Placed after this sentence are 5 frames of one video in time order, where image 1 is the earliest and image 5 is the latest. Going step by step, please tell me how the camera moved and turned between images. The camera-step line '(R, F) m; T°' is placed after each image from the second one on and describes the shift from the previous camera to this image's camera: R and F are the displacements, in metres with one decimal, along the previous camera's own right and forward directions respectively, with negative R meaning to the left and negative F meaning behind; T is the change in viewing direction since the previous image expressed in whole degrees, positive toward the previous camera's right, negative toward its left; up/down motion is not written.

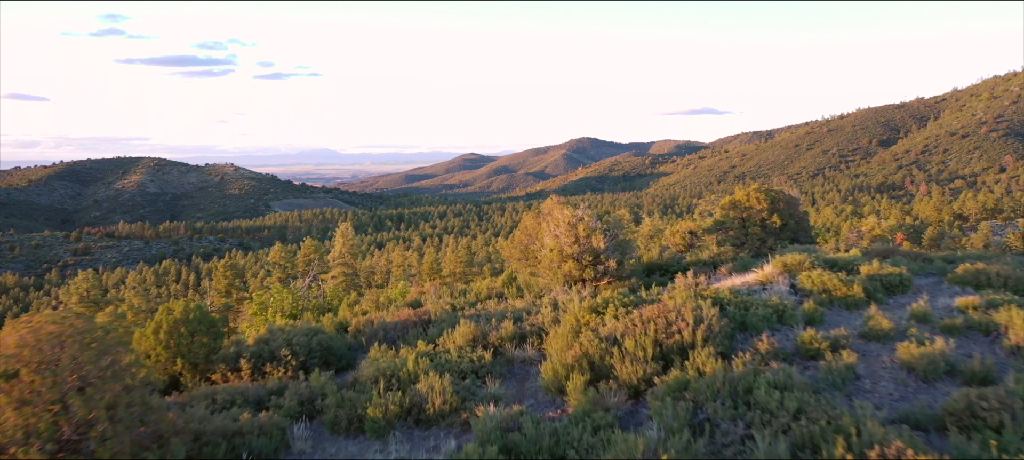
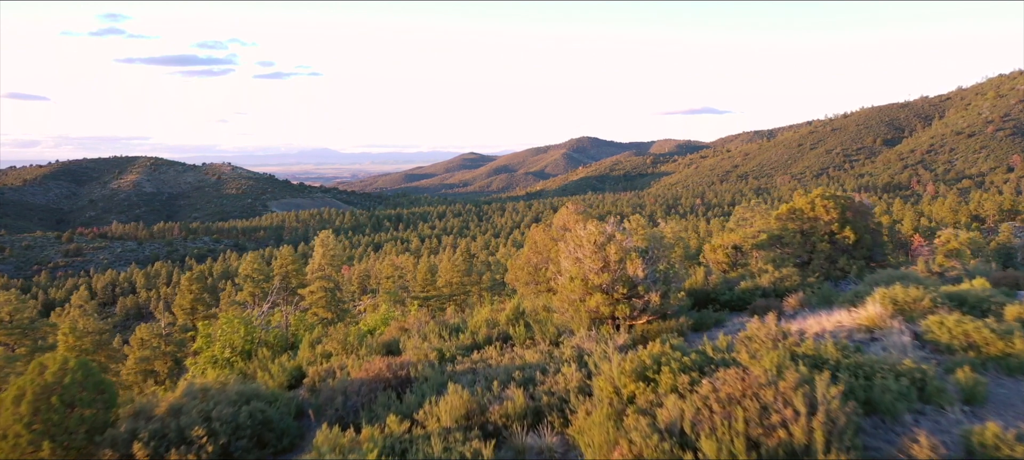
(-0.1, +3.1) m; 0°
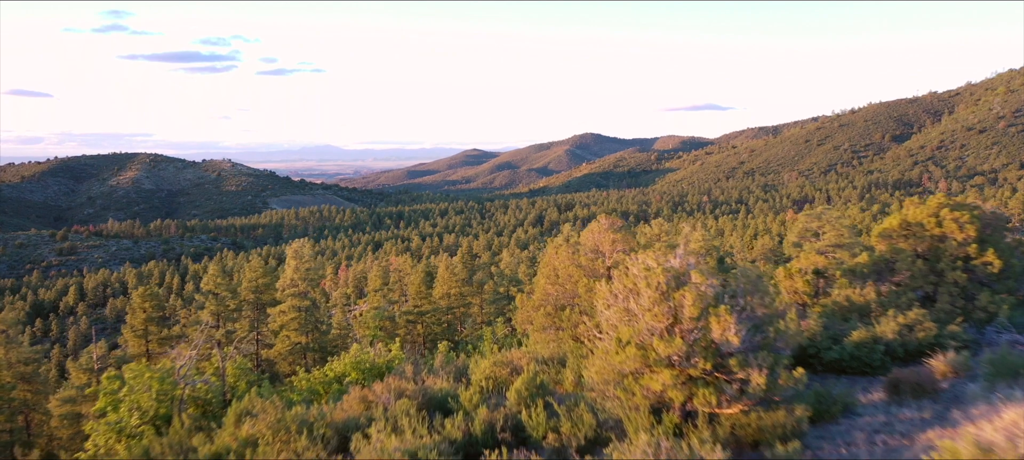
(-0.1, +3.5) m; 0°
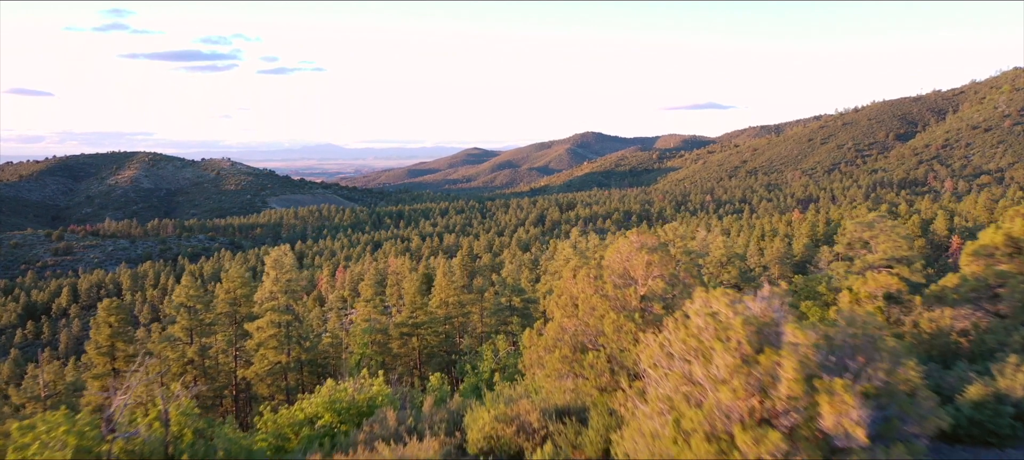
(0.0, +1.9) m; 0°
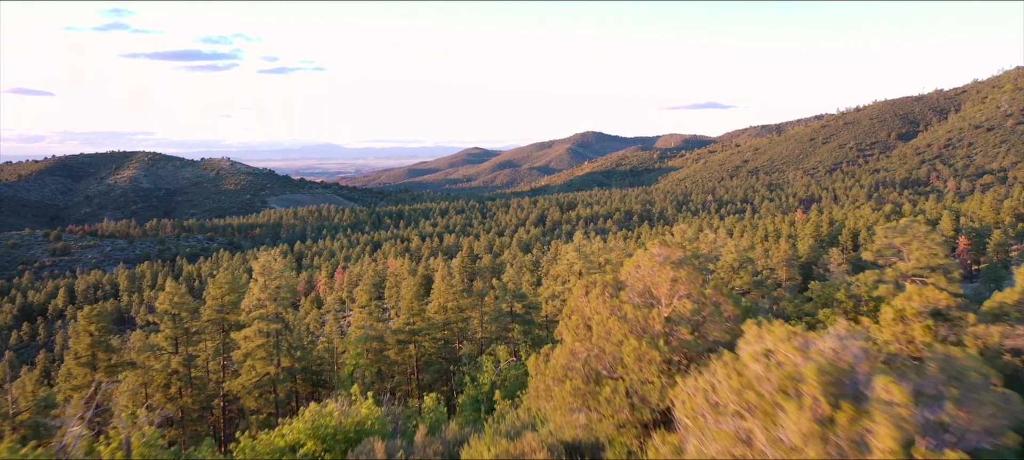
(0.0, +0.9) m; 0°
